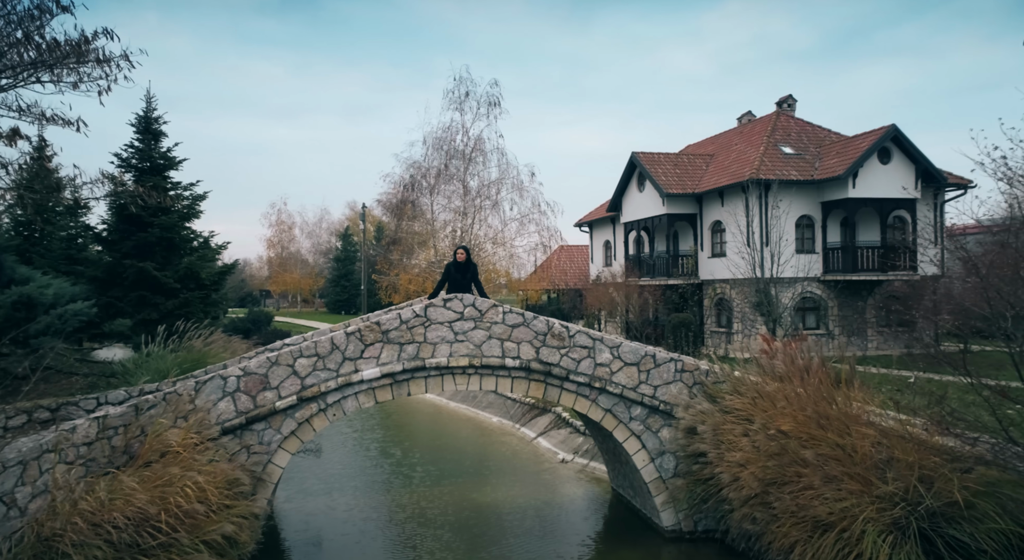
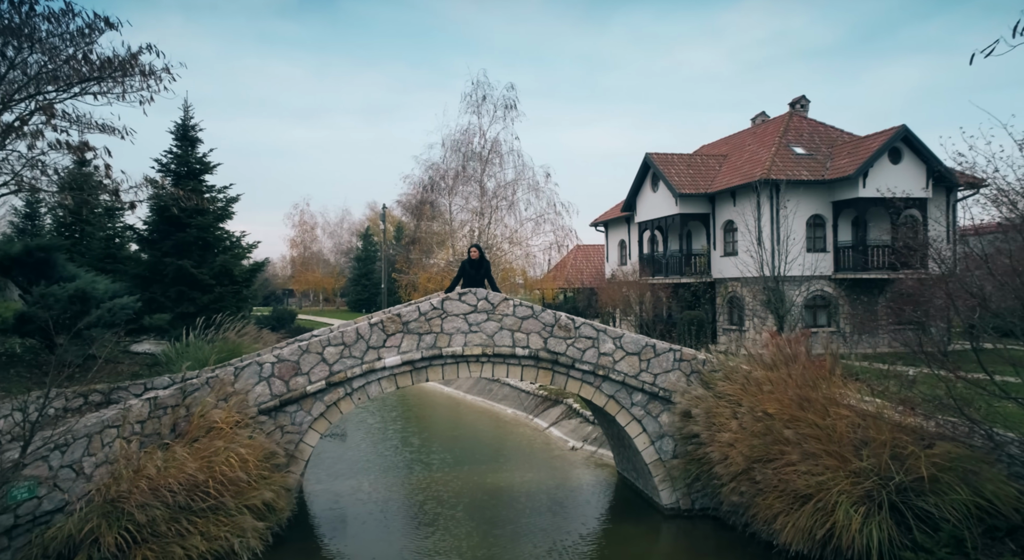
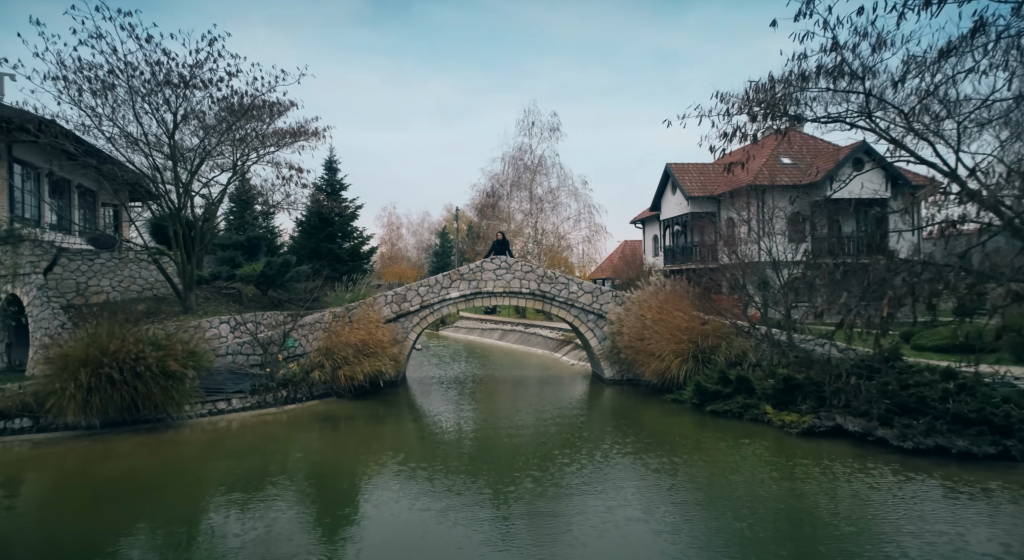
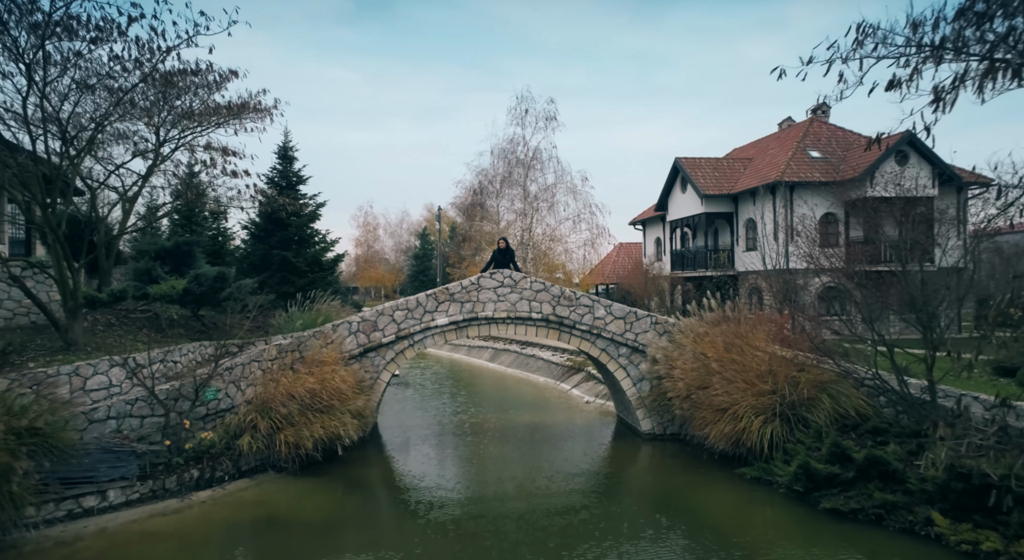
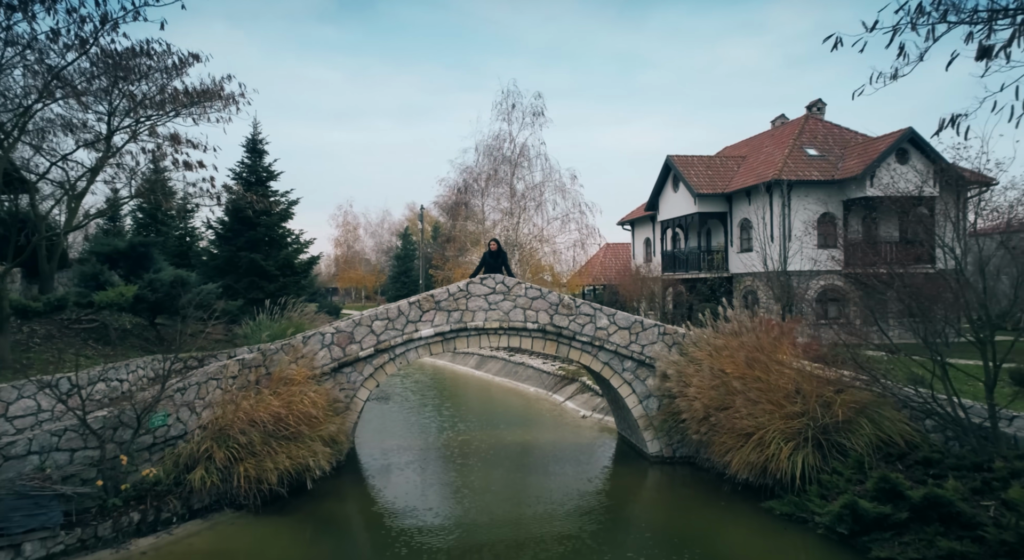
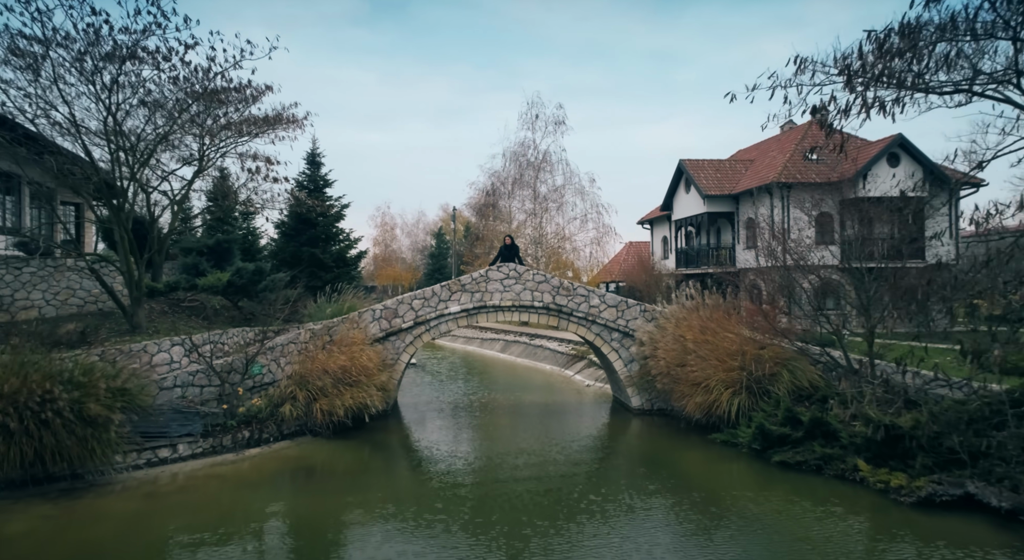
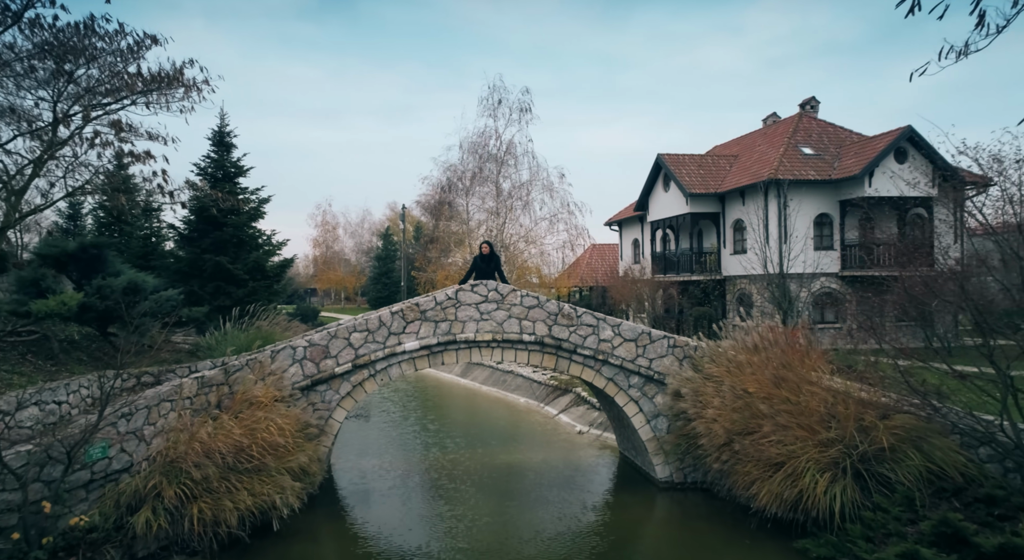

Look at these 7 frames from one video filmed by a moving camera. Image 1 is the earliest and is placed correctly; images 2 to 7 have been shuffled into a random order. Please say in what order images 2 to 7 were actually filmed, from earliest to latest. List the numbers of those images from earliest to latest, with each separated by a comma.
2, 7, 5, 4, 6, 3
